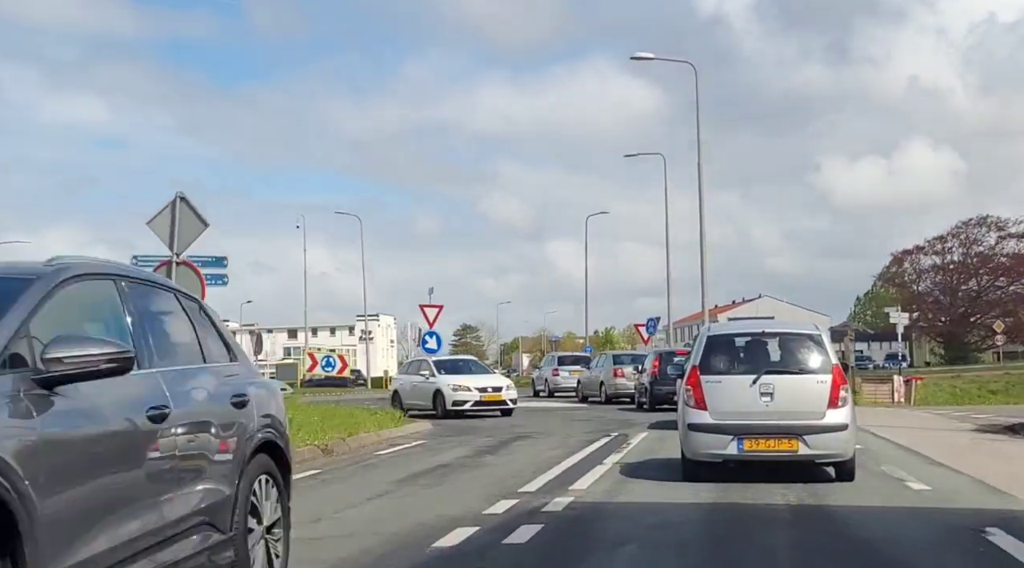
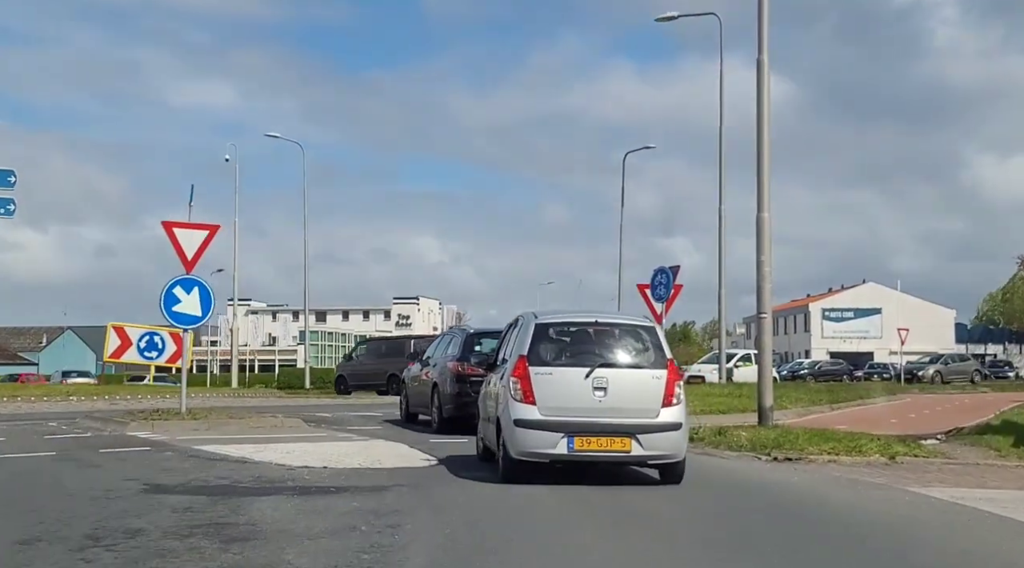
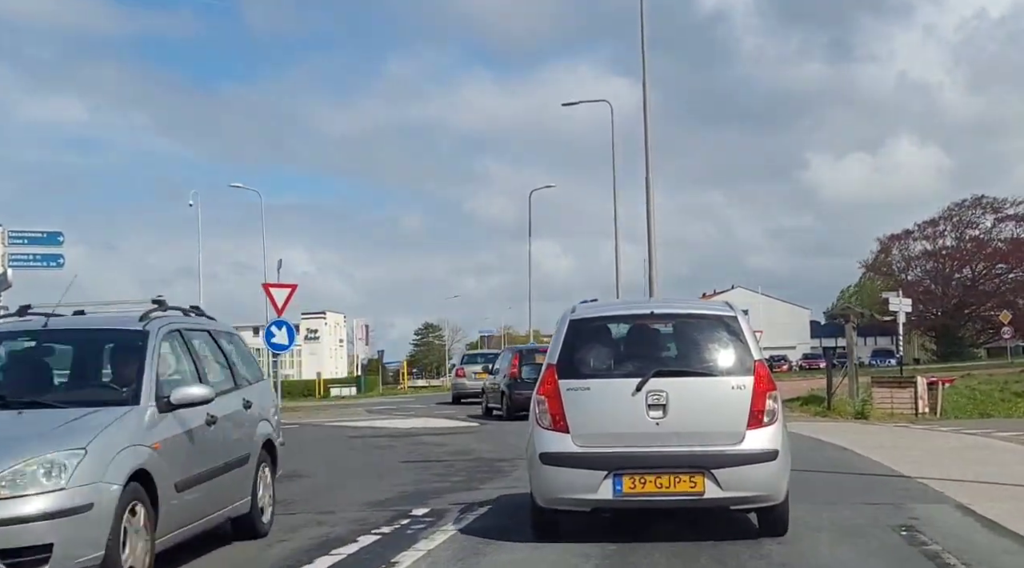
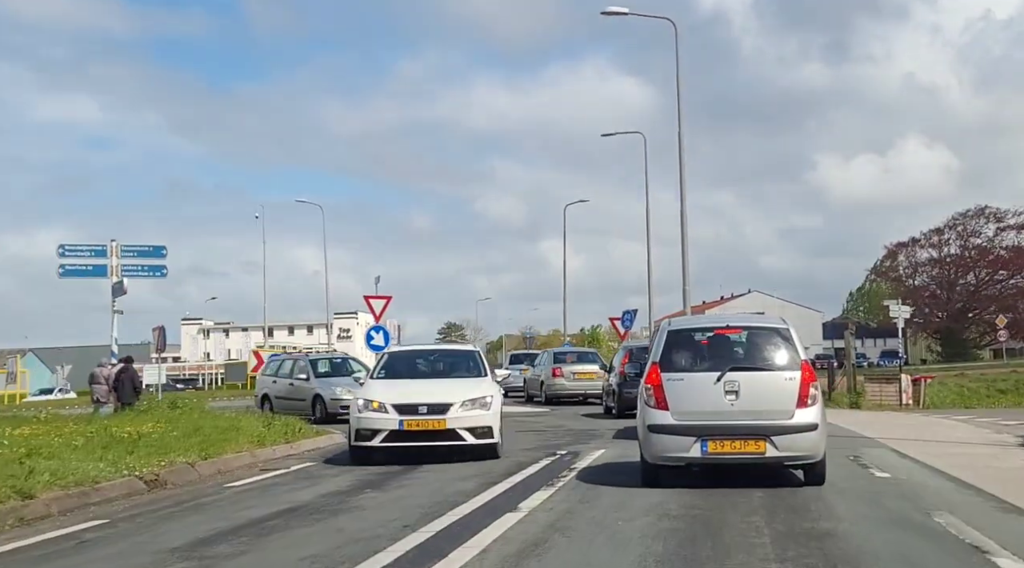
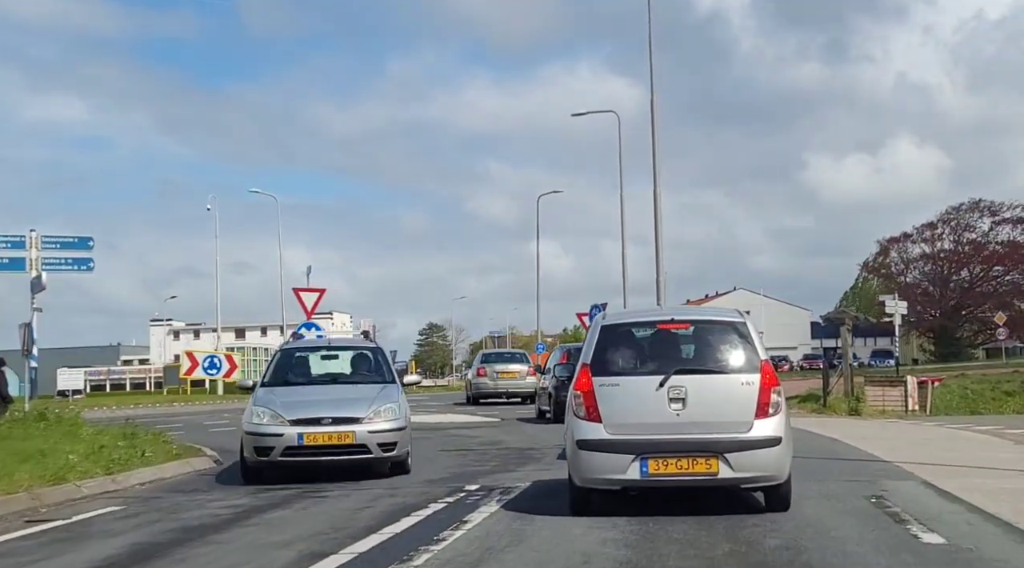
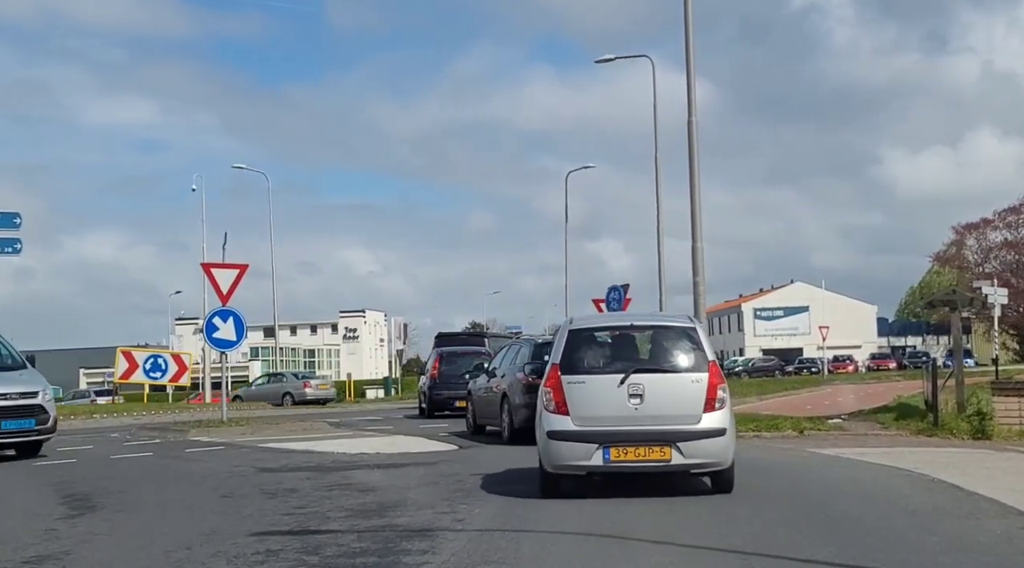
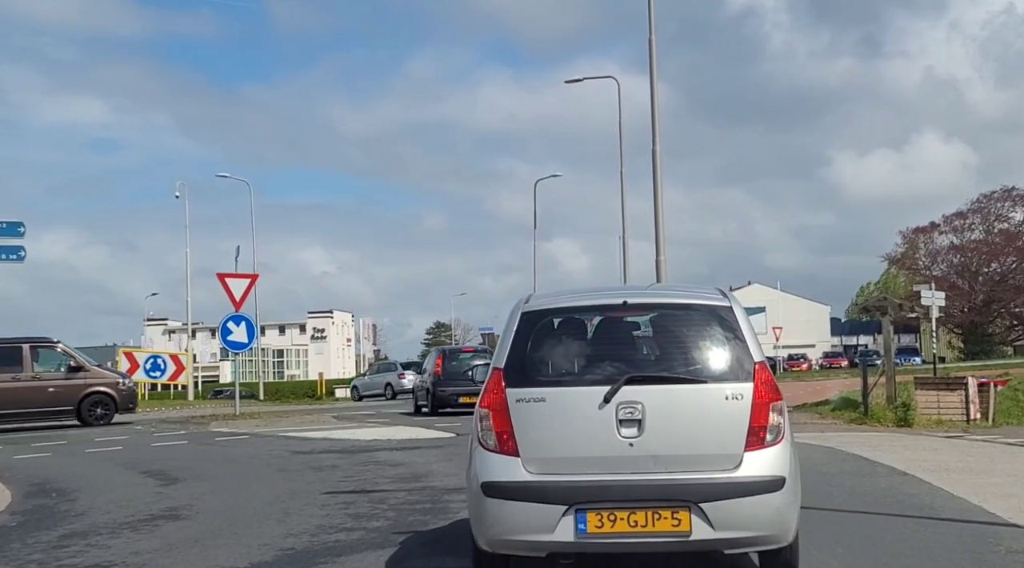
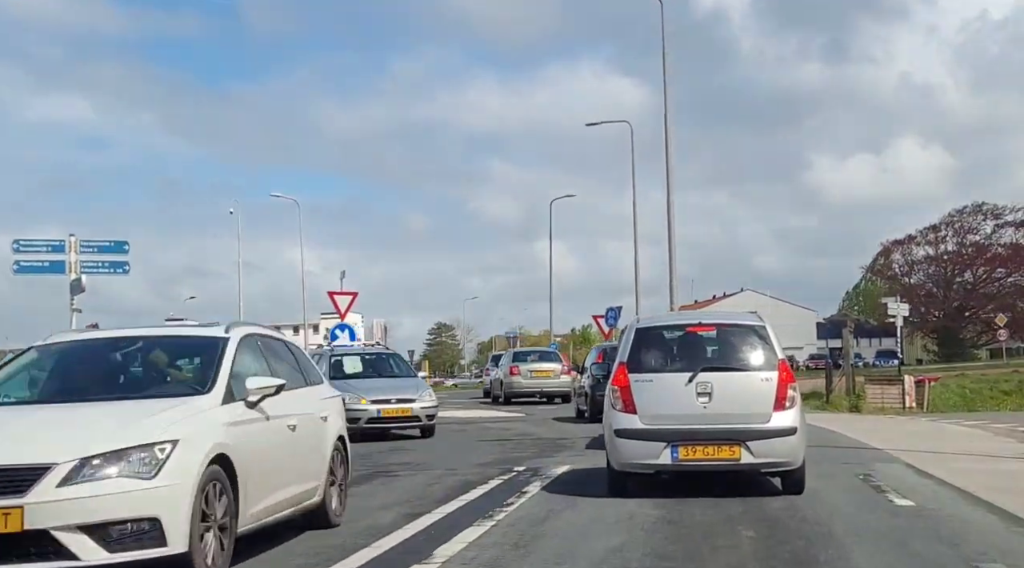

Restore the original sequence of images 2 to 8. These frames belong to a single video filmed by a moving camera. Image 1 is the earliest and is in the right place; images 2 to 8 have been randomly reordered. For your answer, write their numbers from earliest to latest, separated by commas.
4, 8, 5, 3, 7, 6, 2
